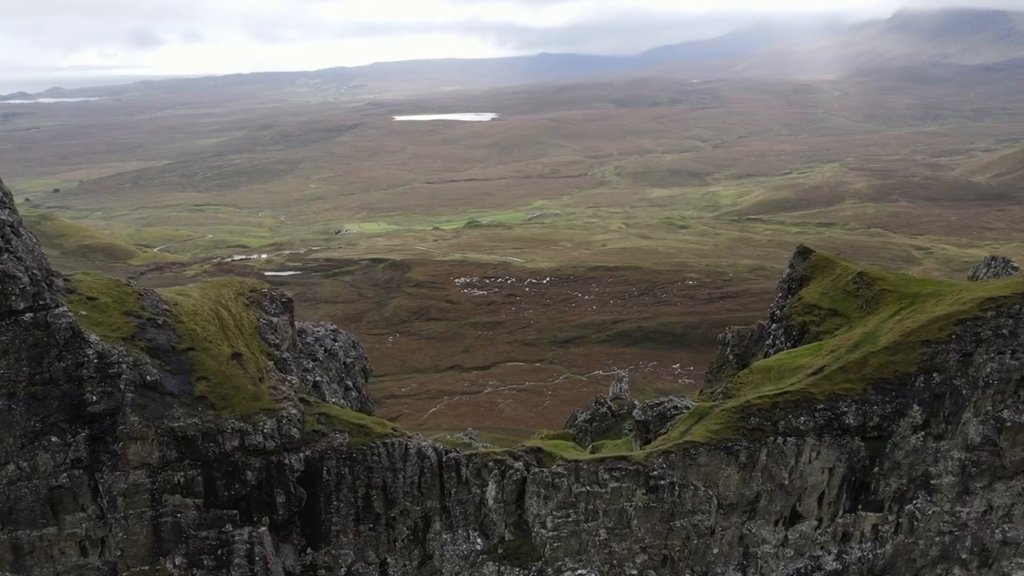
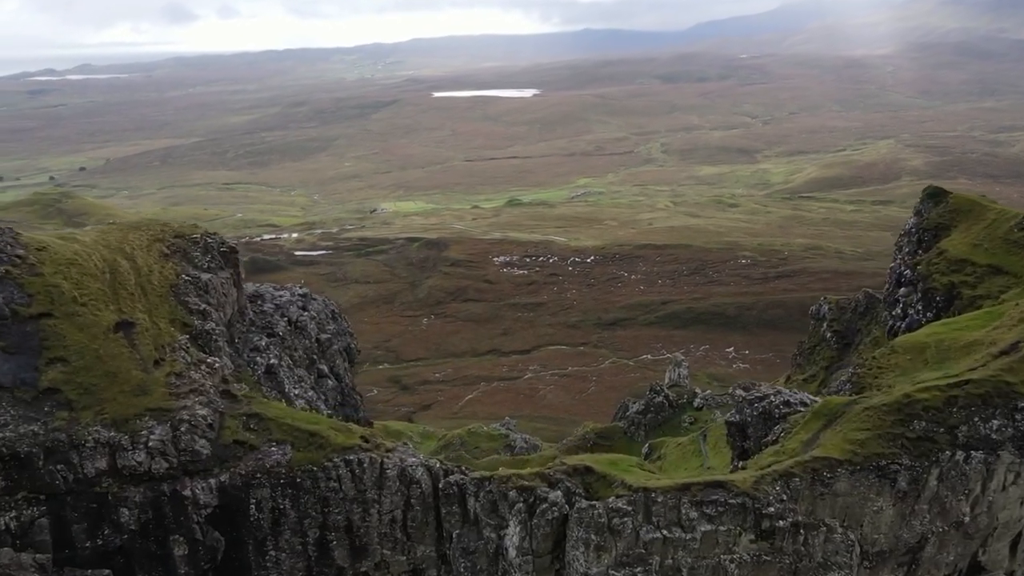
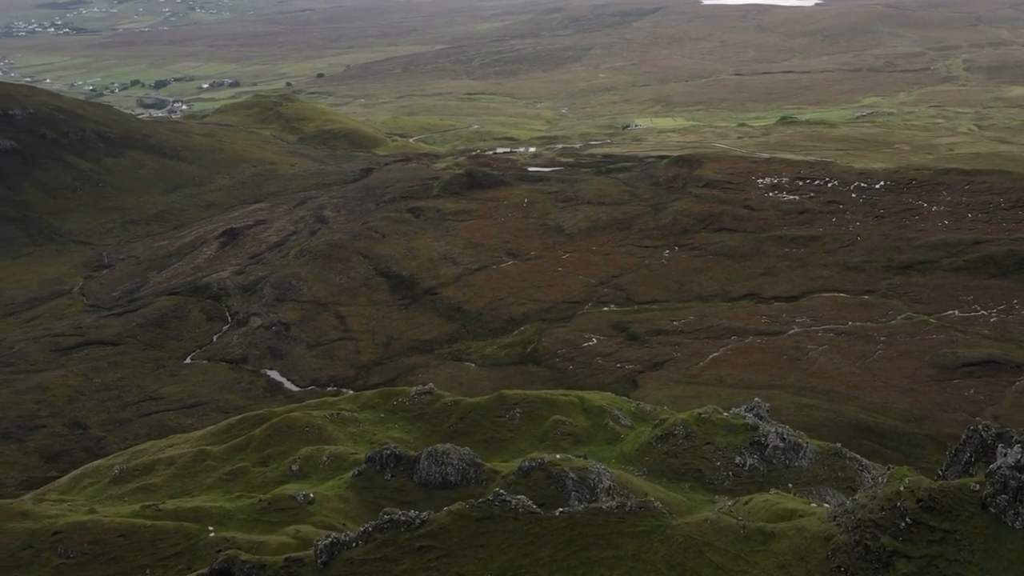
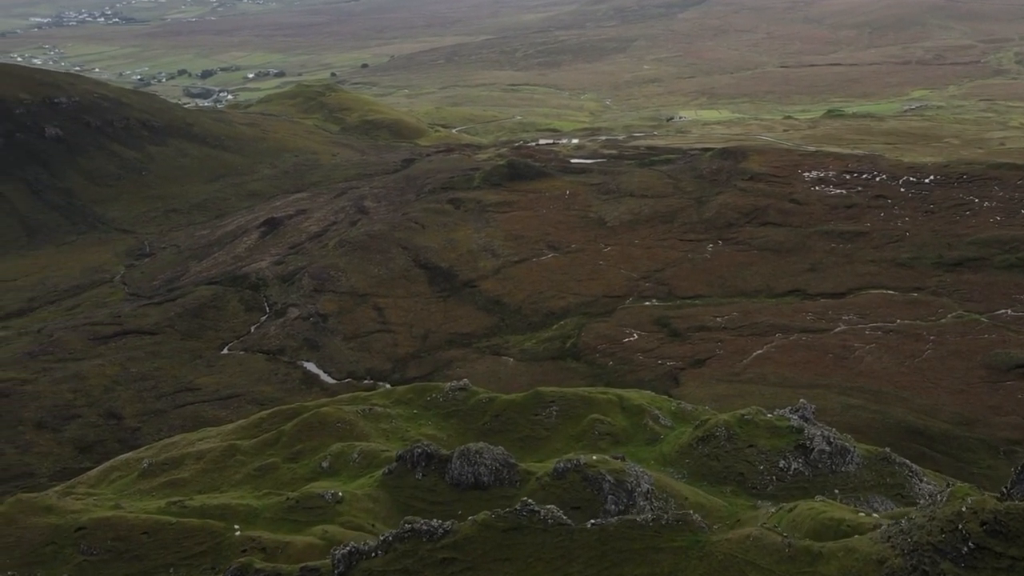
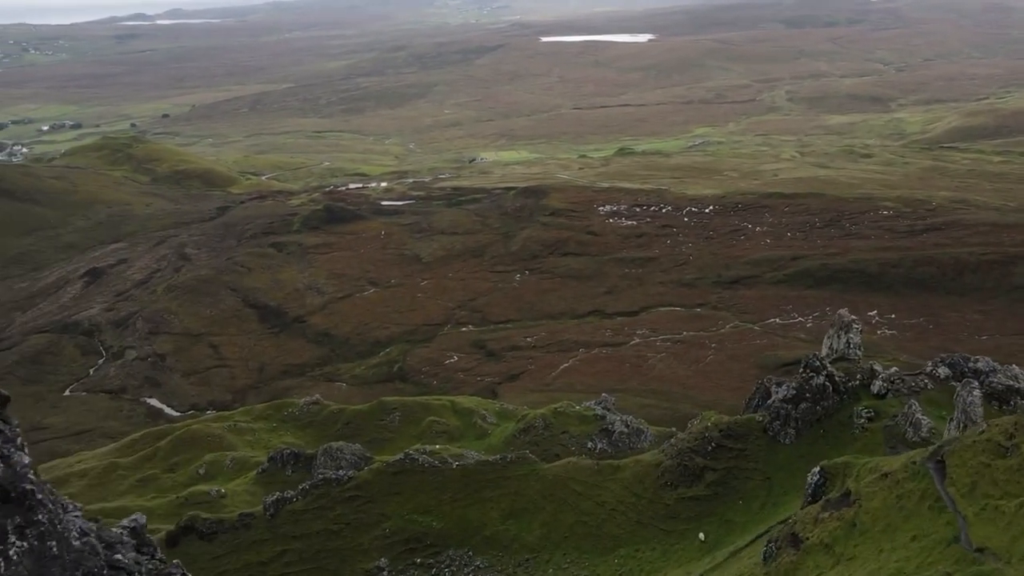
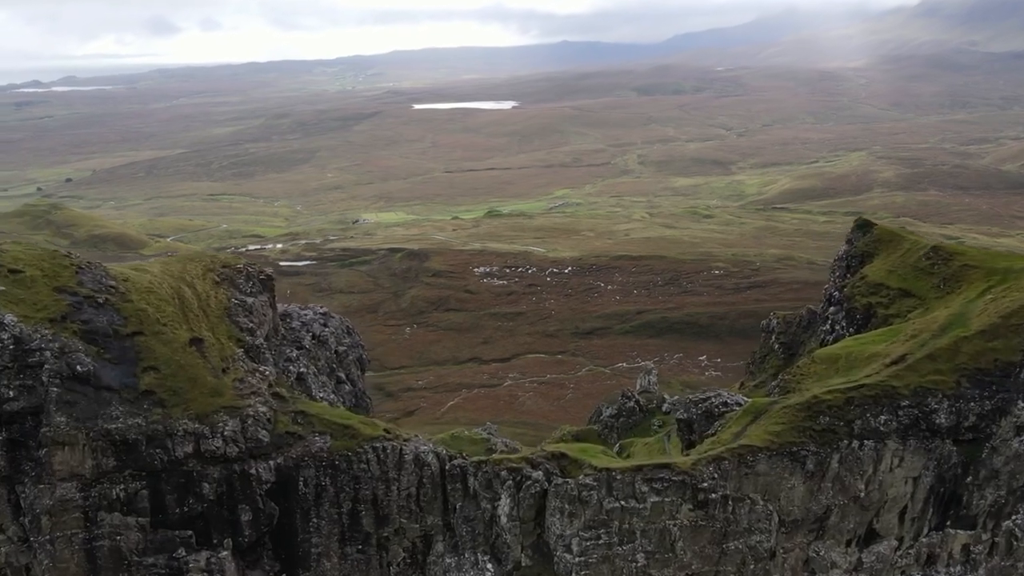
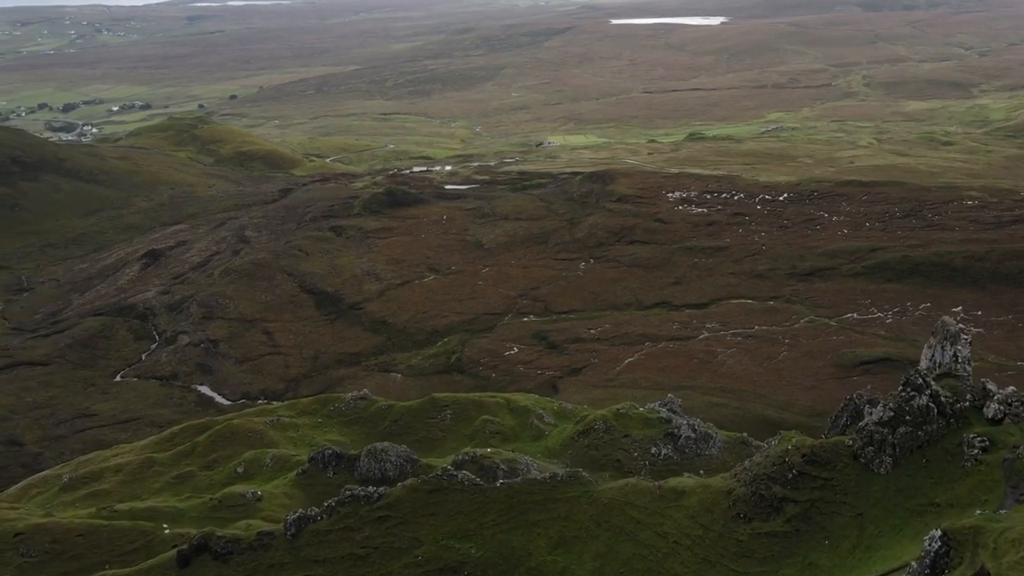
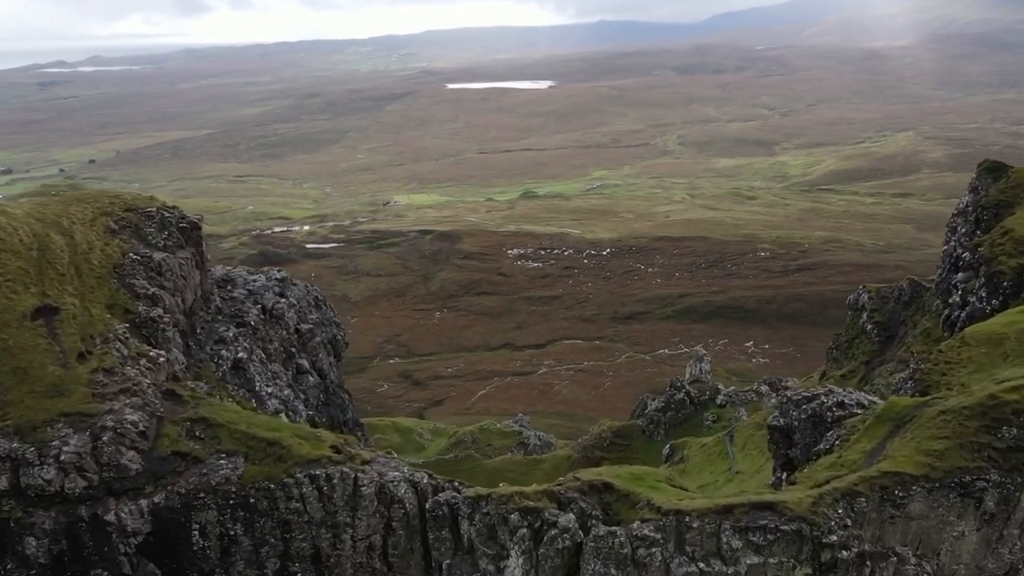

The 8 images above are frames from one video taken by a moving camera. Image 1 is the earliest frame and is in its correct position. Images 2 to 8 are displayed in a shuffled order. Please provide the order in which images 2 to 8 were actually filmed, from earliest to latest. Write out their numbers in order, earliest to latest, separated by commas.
6, 2, 8, 5, 7, 3, 4
